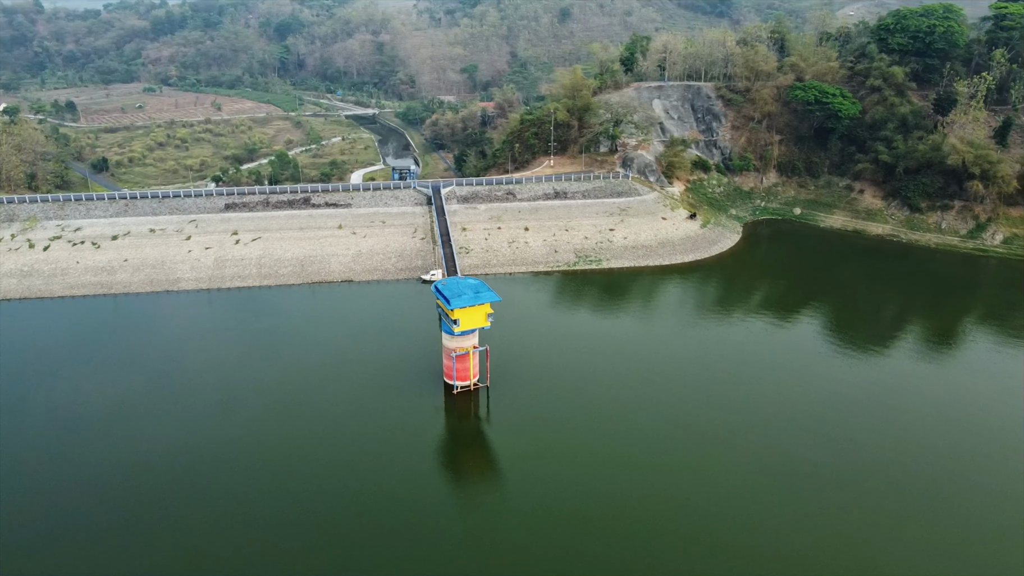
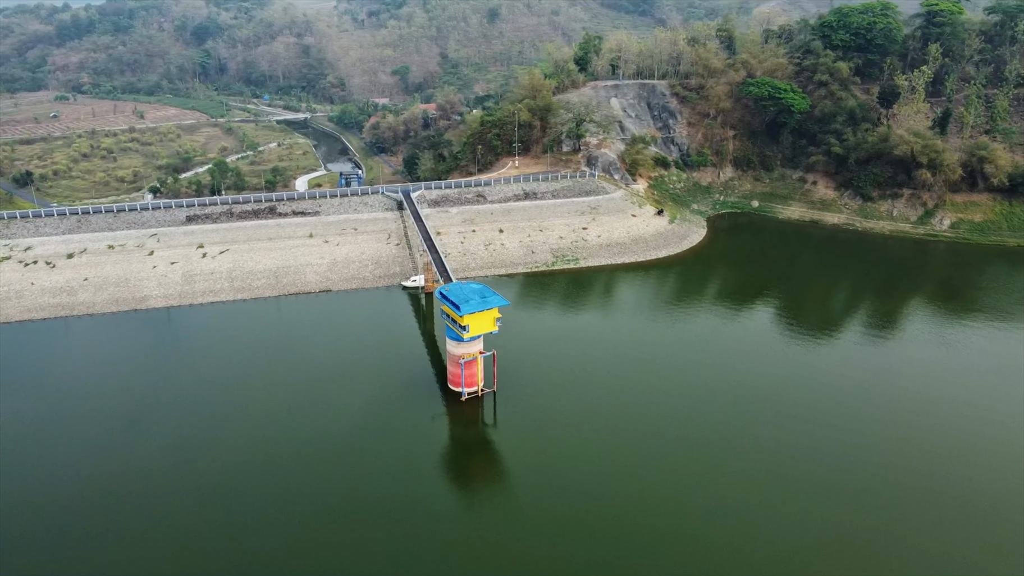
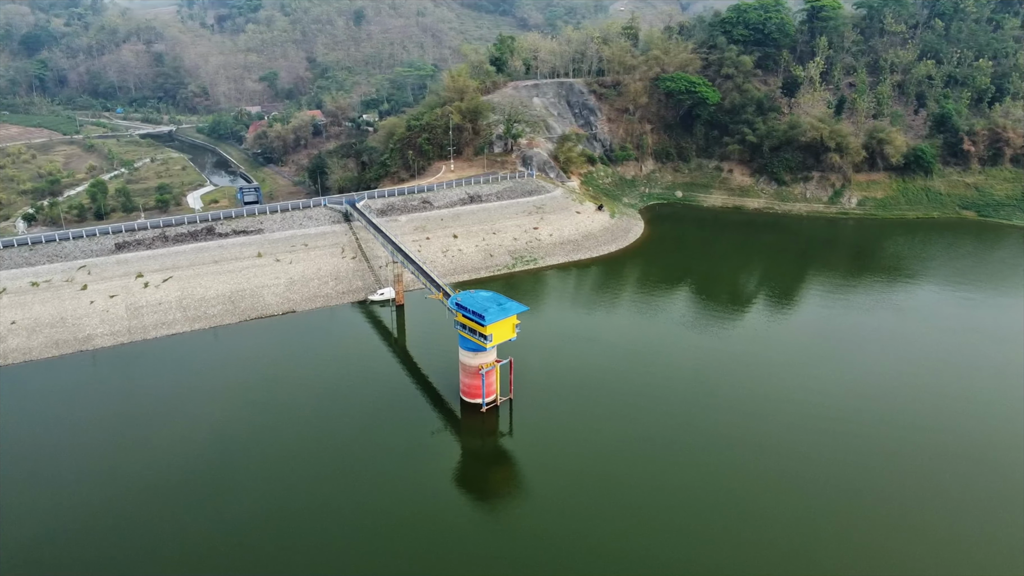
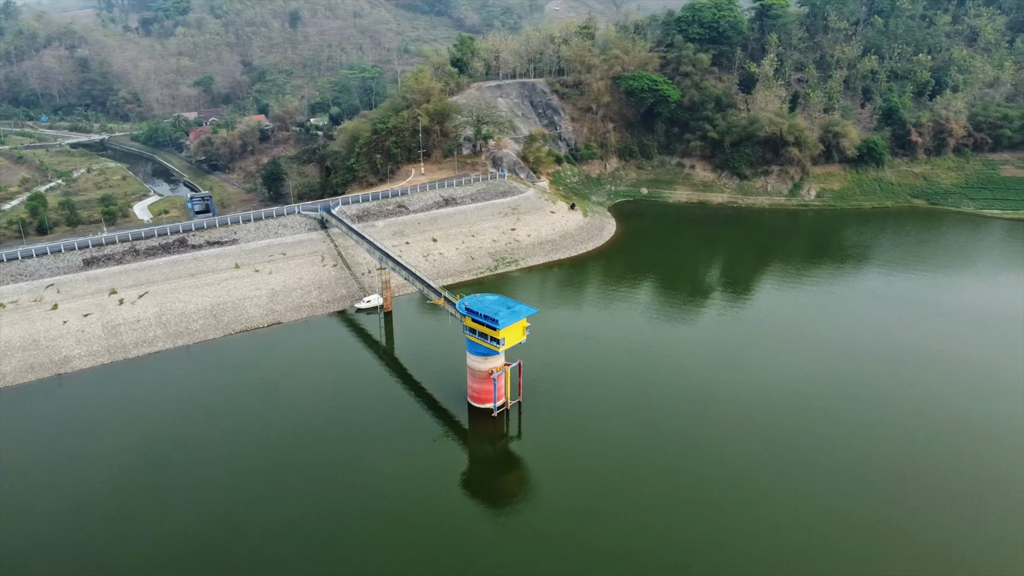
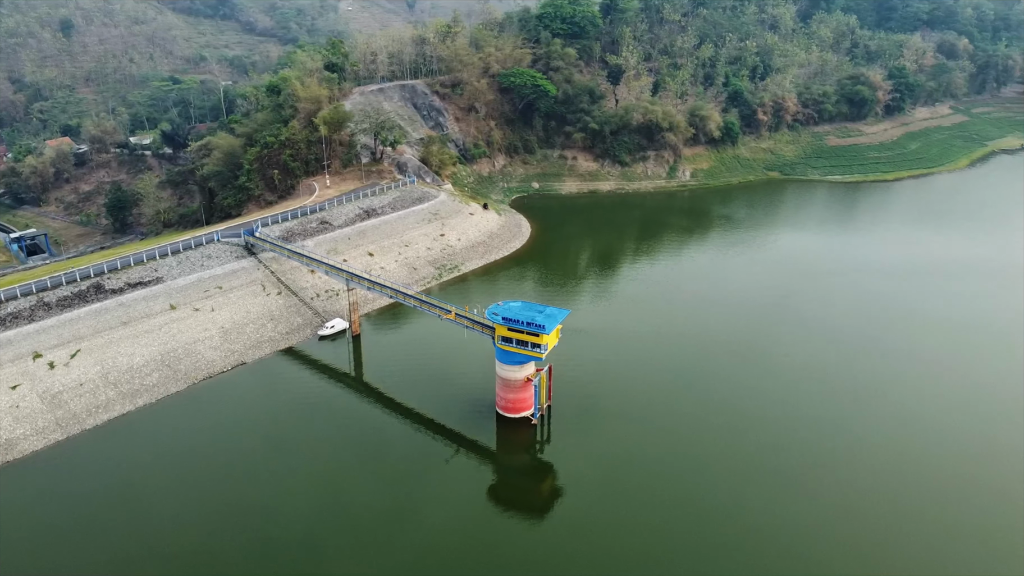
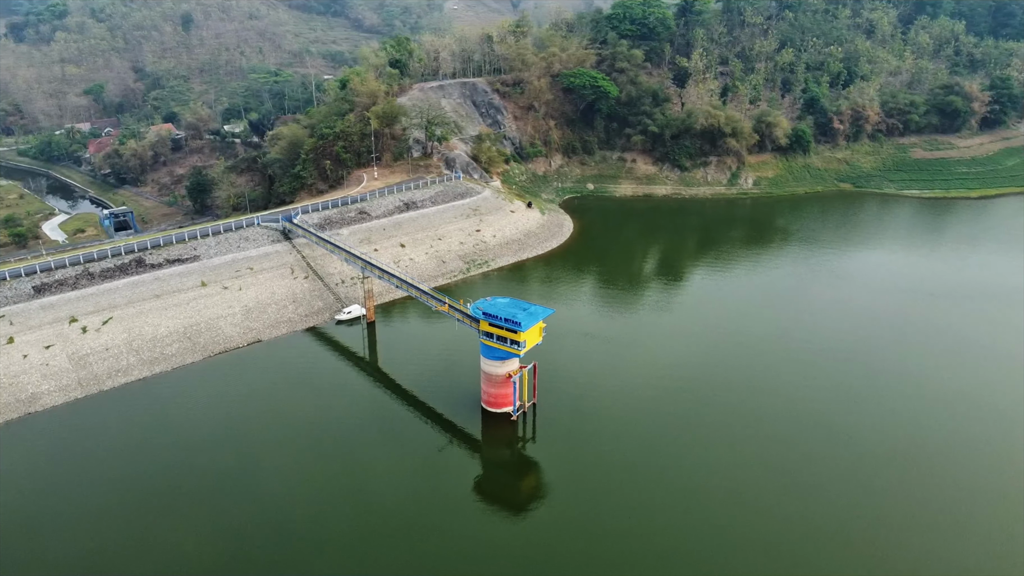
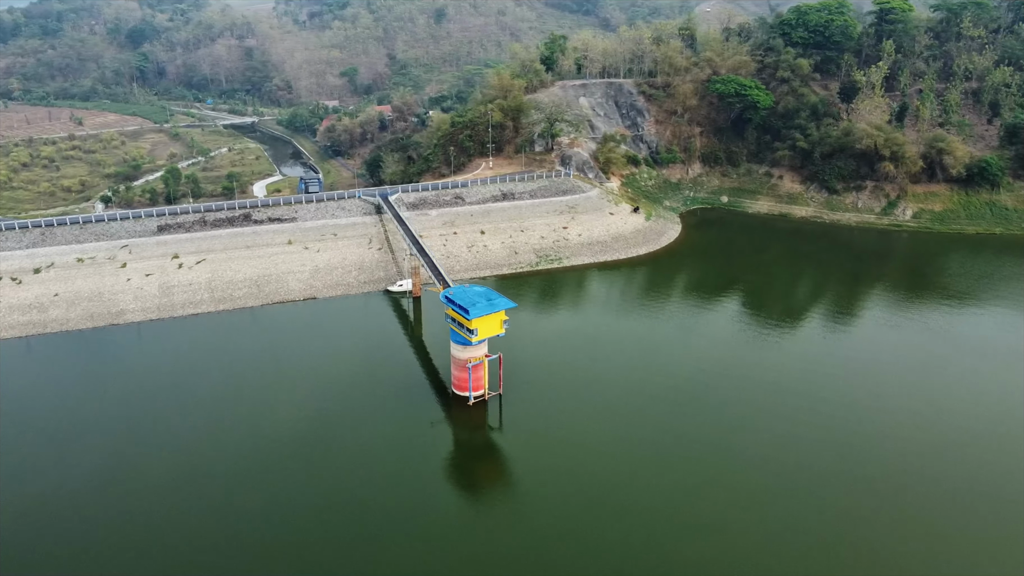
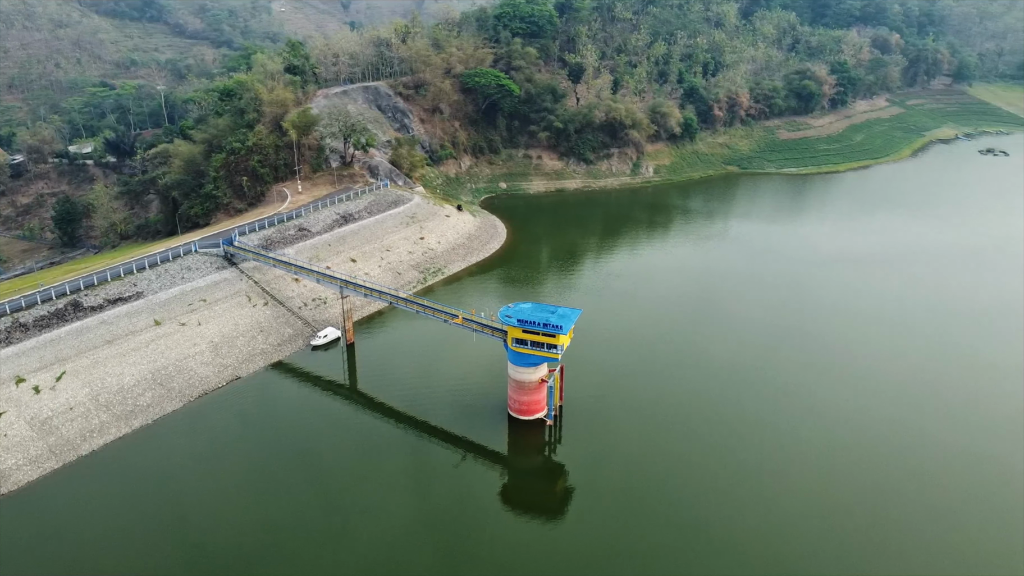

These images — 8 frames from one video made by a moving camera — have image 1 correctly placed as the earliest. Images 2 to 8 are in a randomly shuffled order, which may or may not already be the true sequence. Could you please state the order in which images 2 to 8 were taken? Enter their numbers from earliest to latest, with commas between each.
2, 7, 3, 4, 6, 5, 8
